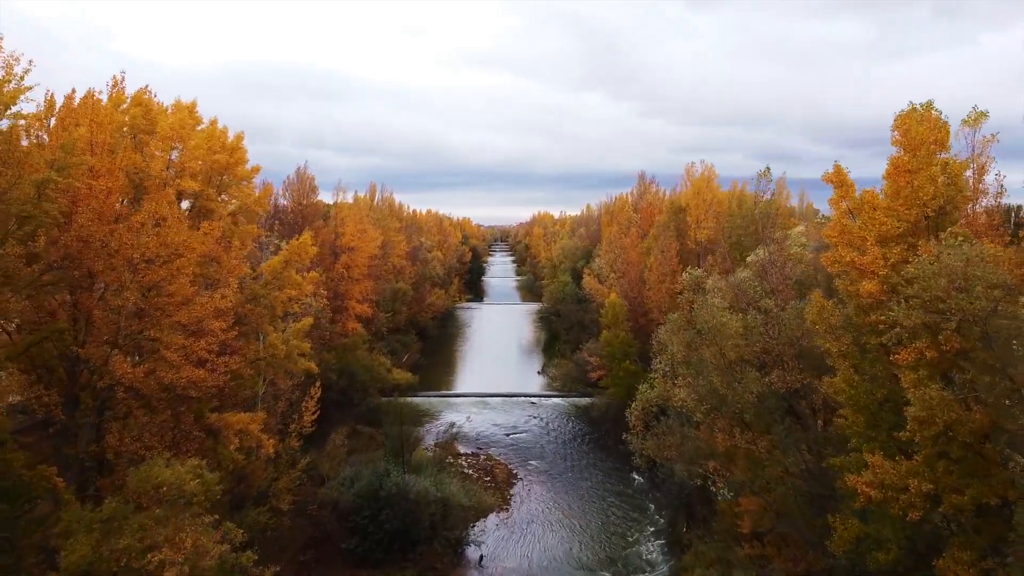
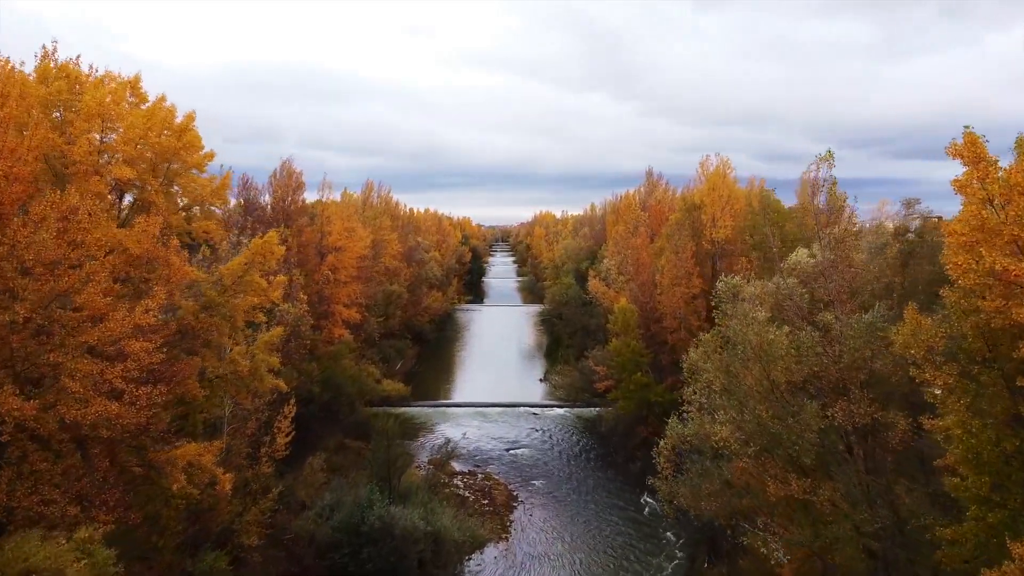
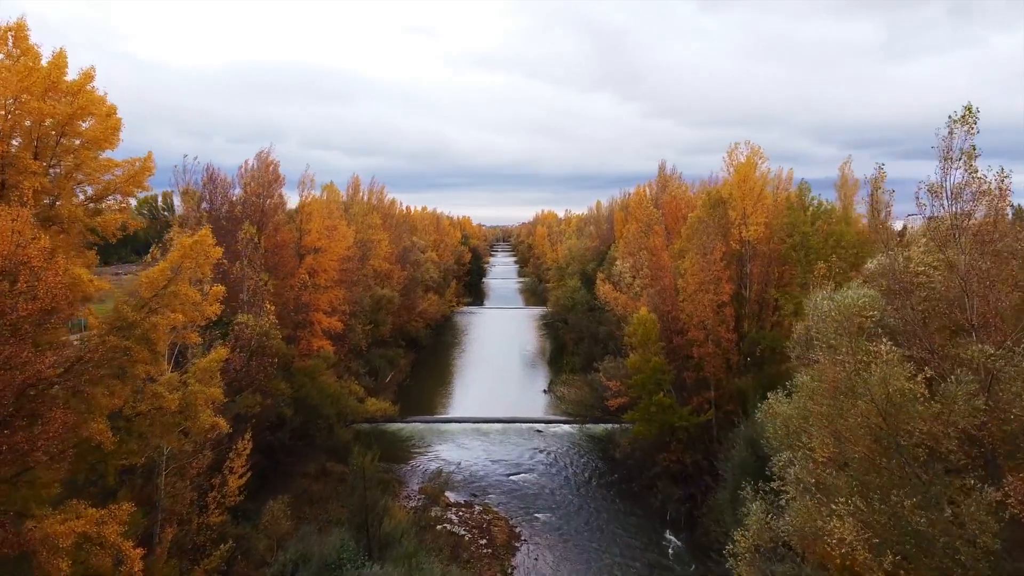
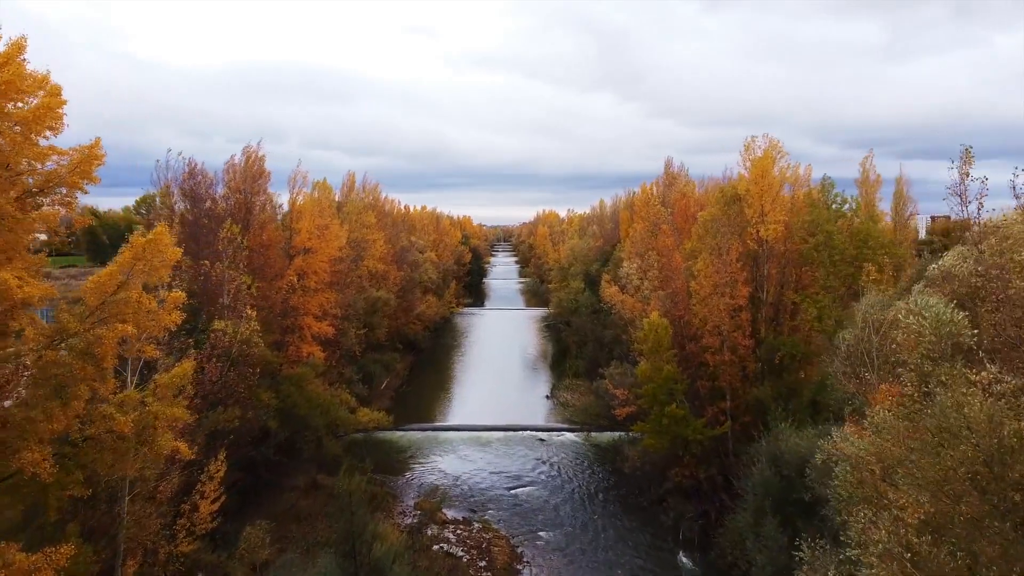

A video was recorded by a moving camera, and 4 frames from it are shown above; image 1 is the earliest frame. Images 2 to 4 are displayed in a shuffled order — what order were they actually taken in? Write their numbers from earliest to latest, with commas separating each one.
2, 3, 4
